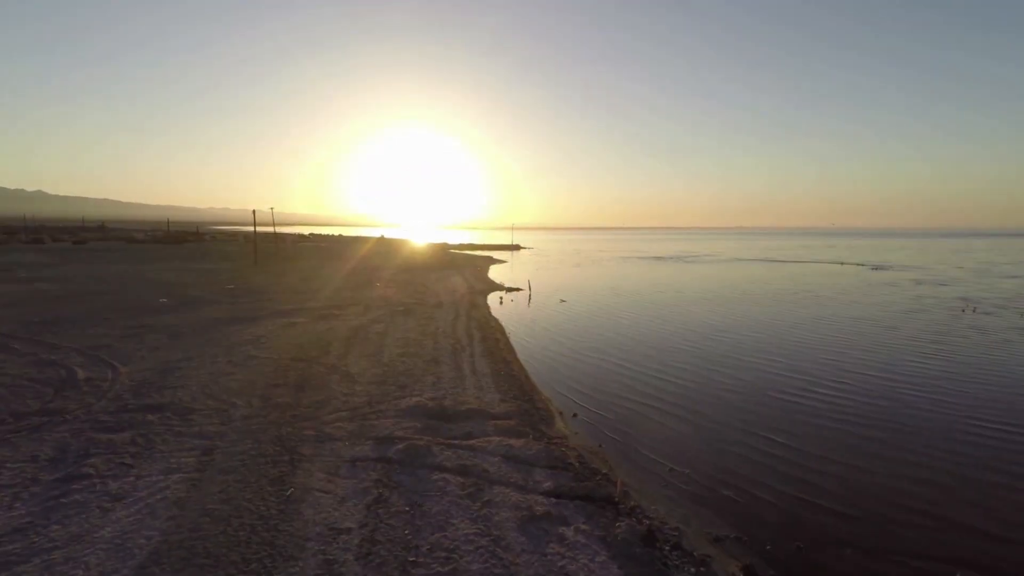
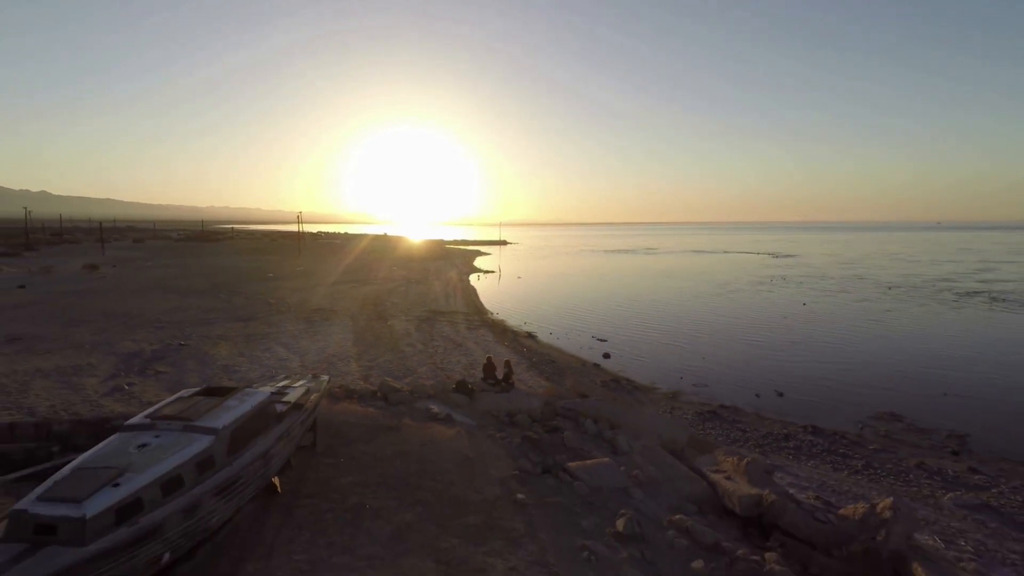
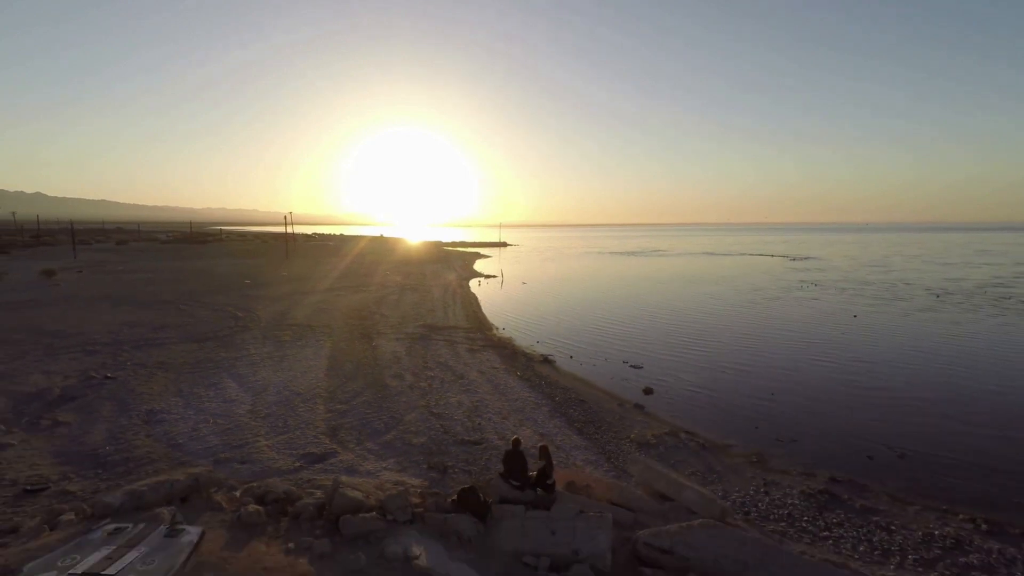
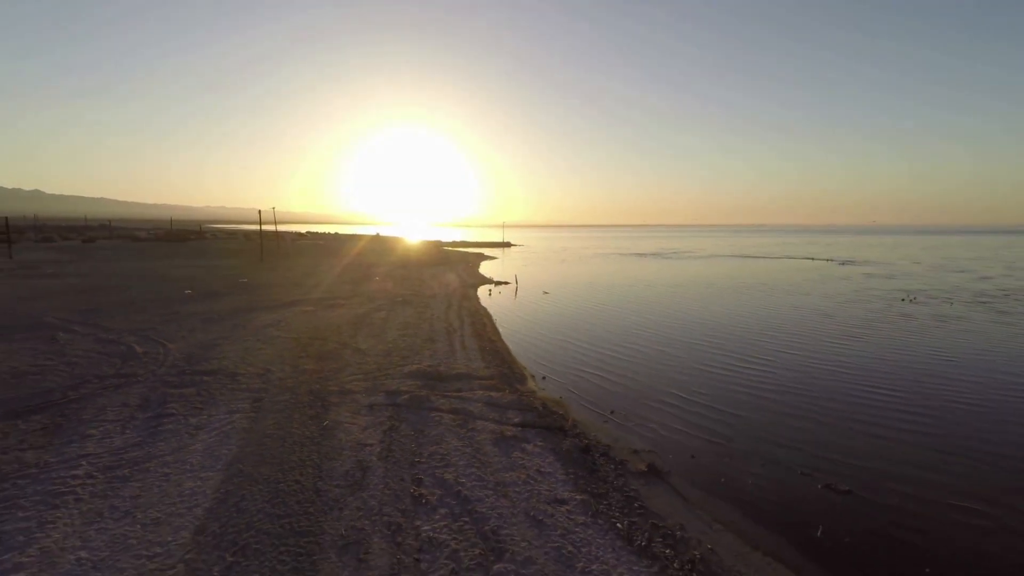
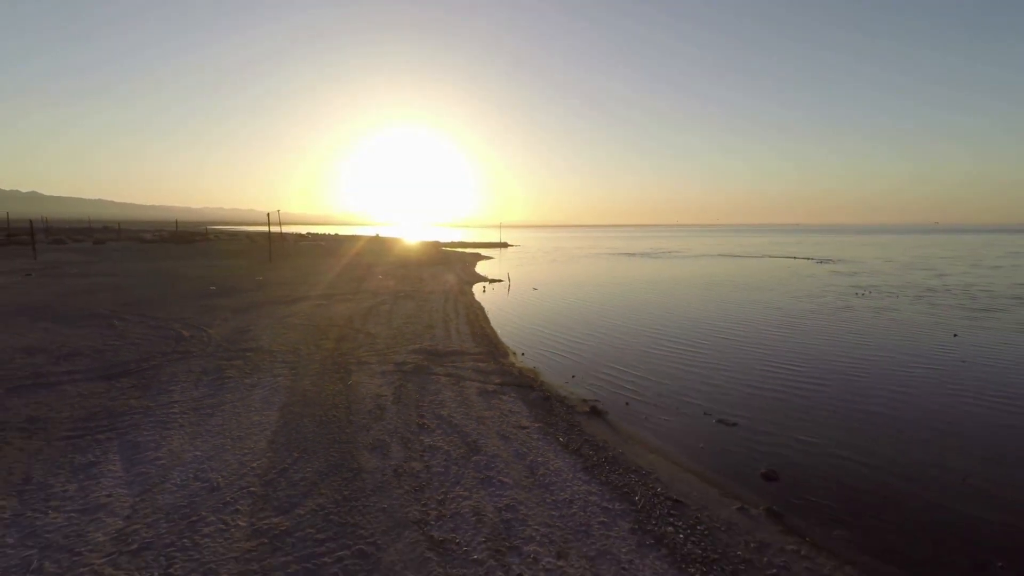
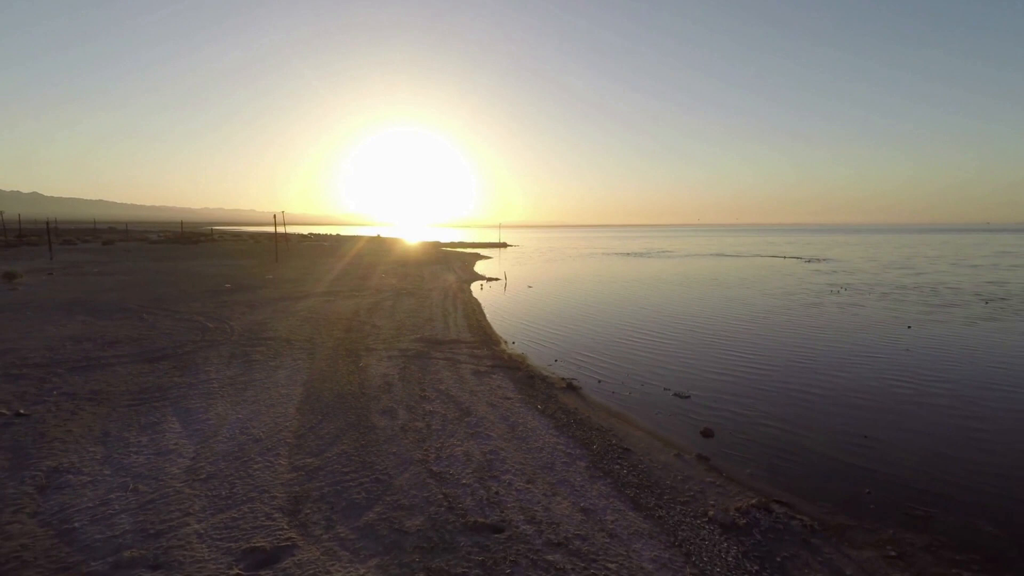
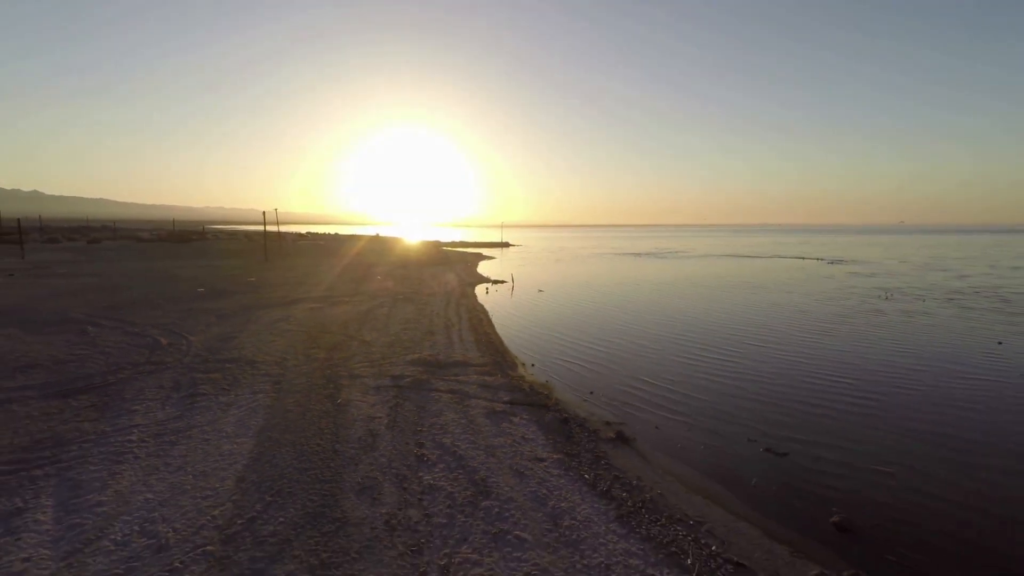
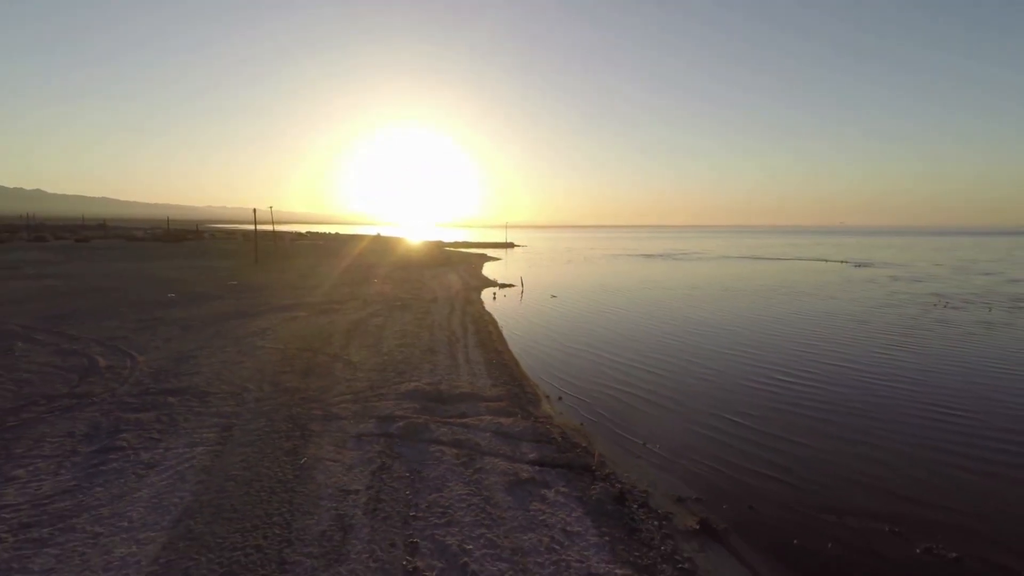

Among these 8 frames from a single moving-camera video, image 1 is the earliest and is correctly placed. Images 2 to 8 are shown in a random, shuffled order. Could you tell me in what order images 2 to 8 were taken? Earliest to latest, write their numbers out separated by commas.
8, 4, 7, 5, 6, 3, 2
